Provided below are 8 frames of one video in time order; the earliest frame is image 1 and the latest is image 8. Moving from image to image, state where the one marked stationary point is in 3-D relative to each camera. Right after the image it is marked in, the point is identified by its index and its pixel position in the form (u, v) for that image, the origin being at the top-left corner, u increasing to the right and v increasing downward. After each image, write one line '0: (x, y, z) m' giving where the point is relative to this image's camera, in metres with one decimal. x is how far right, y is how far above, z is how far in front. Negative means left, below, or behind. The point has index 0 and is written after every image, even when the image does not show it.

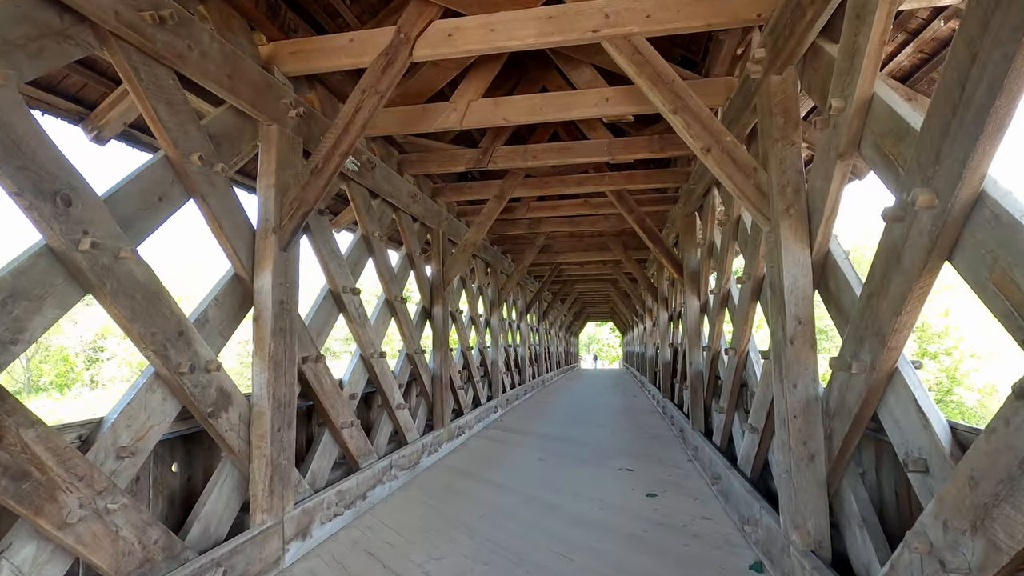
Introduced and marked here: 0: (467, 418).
0: (-0.4, -1.2, +5.0) m
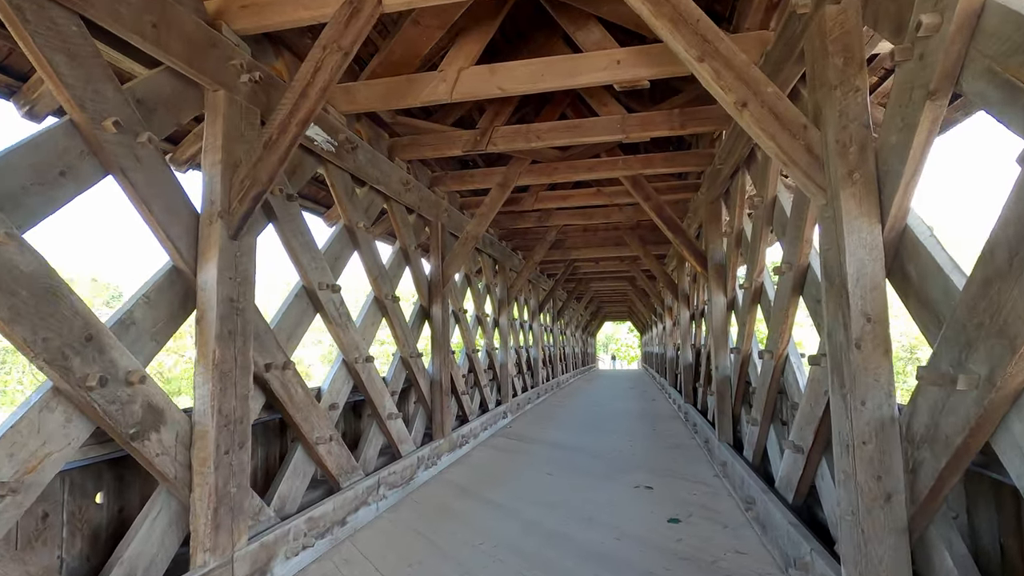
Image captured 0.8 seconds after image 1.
0: (-0.4, -1.2, +4.7) m
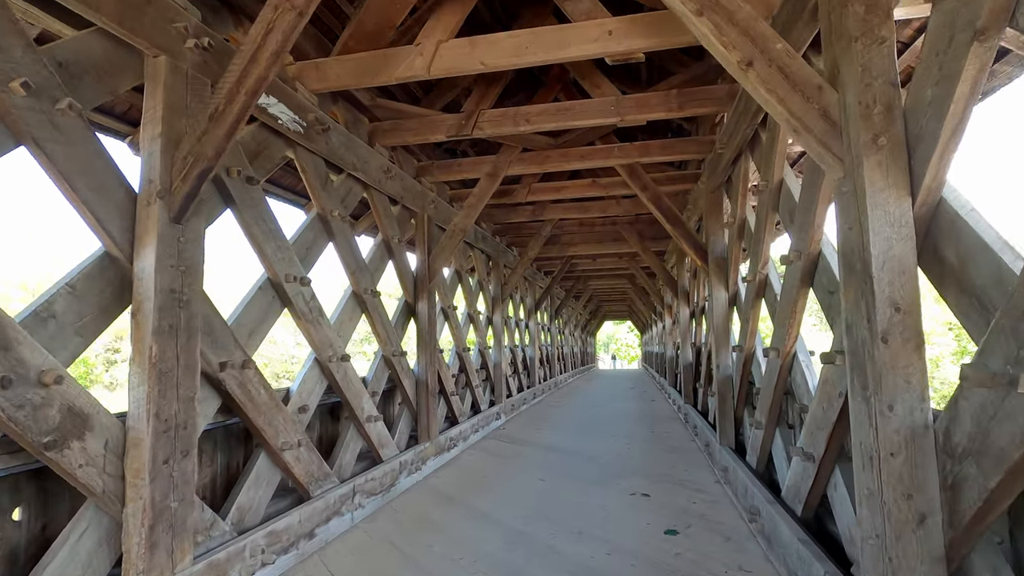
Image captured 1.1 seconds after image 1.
0: (-0.4, -1.2, +4.5) m
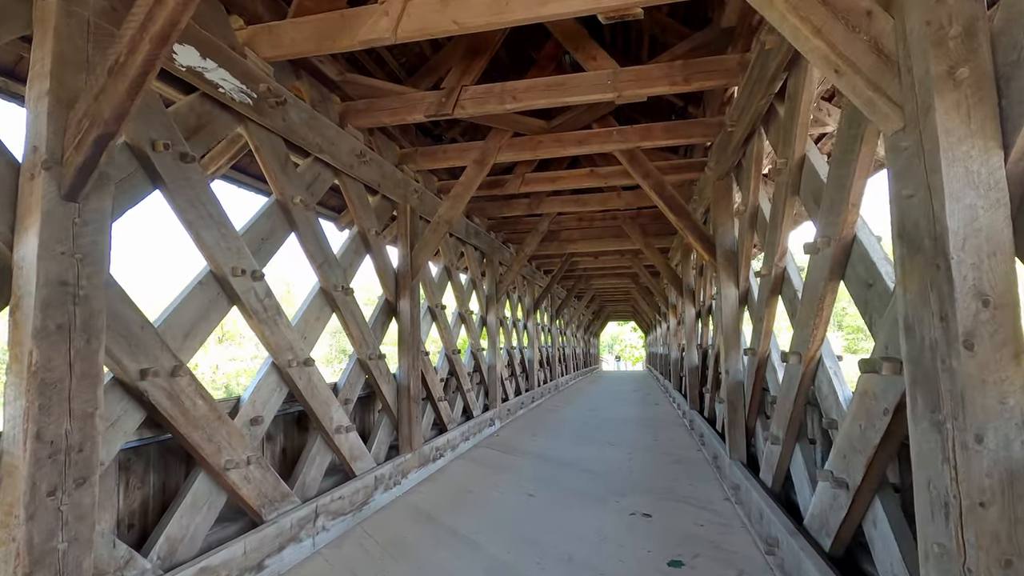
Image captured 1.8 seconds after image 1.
0: (-0.5, -1.2, +4.2) m
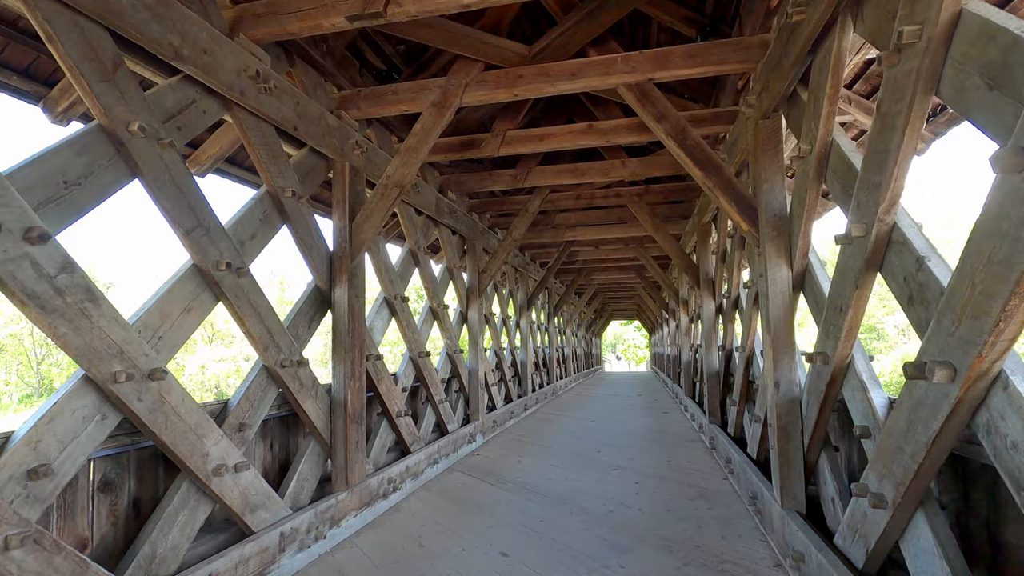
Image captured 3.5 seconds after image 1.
0: (-0.6, -1.1, +3.3) m
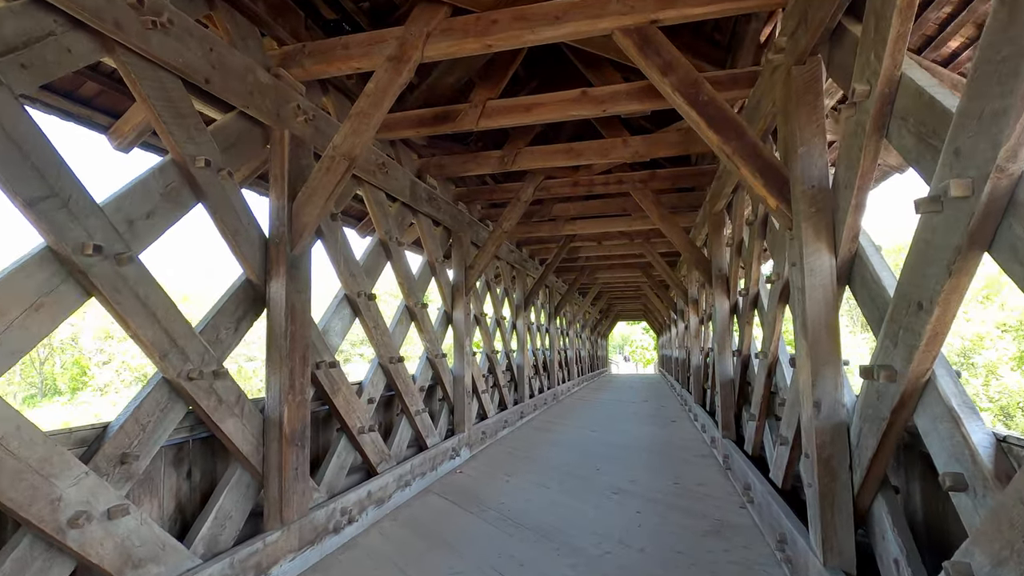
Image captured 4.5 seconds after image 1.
0: (-0.7, -1.0, +2.8) m
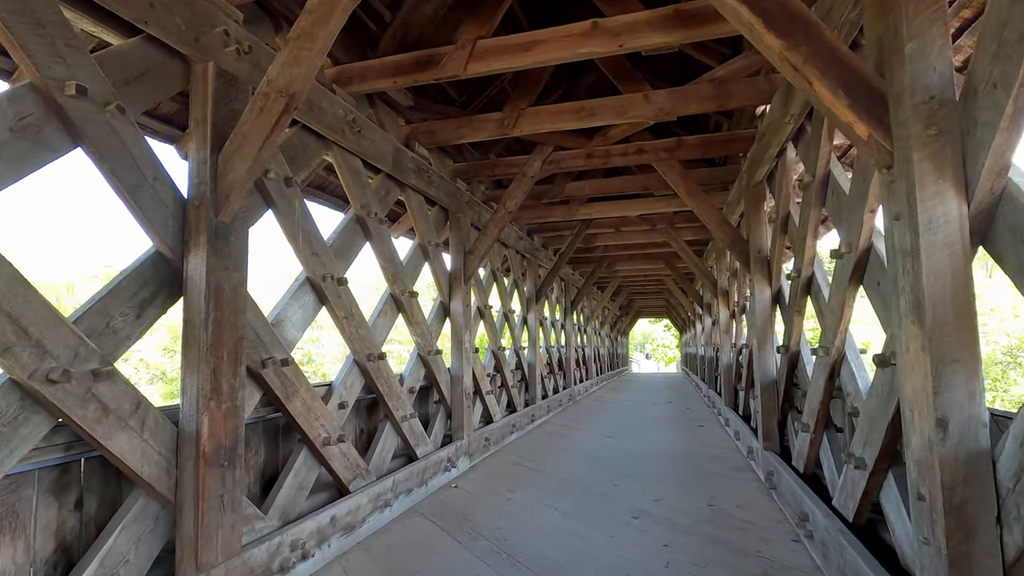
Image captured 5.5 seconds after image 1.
0: (-0.7, -1.0, +2.4) m
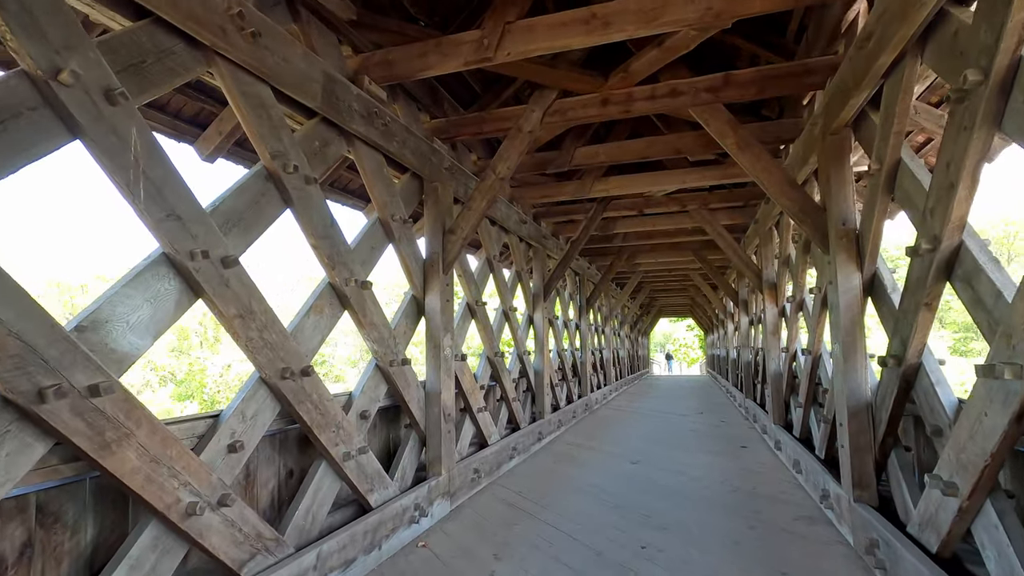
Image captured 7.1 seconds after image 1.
0: (-0.8, -0.9, +1.5) m
